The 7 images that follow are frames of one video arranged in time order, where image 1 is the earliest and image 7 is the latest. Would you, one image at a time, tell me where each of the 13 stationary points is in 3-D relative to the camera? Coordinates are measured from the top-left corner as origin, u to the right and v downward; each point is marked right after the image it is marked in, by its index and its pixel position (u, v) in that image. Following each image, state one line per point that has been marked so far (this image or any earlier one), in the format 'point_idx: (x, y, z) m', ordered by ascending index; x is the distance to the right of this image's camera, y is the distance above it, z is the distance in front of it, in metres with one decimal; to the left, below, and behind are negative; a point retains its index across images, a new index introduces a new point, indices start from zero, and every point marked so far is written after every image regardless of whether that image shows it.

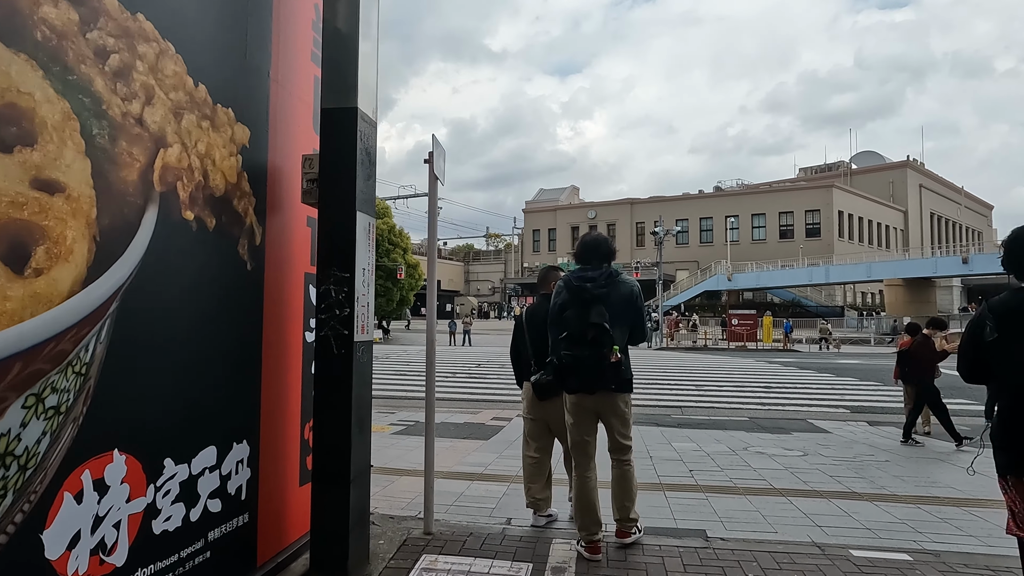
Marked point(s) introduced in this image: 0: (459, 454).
0: (-0.6, -1.8, +7.1) m
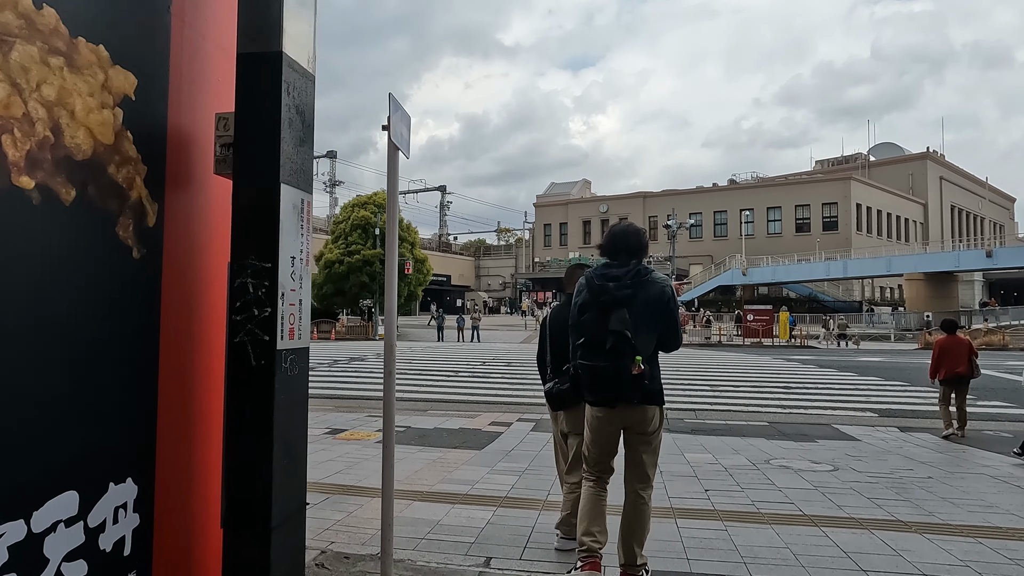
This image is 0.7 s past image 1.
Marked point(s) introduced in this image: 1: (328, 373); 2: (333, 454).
0: (-0.6, -1.7, +6.3) m
1: (-4.6, -2.1, +16.8) m
2: (-1.9, -1.7, +6.9) m
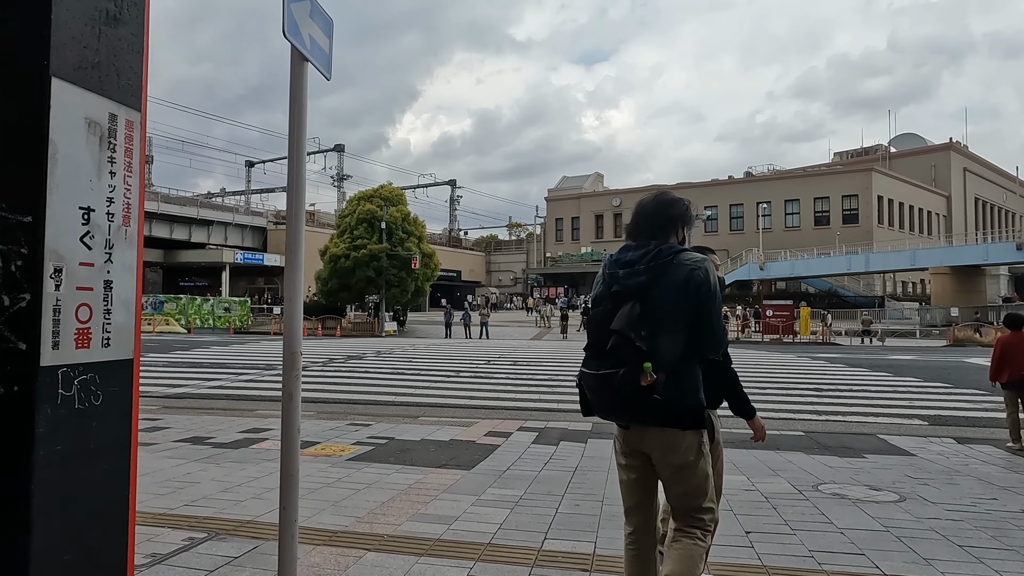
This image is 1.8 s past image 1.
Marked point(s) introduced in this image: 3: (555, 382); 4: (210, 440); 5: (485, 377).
0: (-0.7, -1.6, +5.2) m
1: (-4.5, -2.0, +15.7) m
2: (-1.9, -1.6, +5.8) m
3: (+1.0, -2.2, +15.3) m
4: (-3.4, -1.7, +7.5) m
5: (-0.7, -2.2, +16.3) m
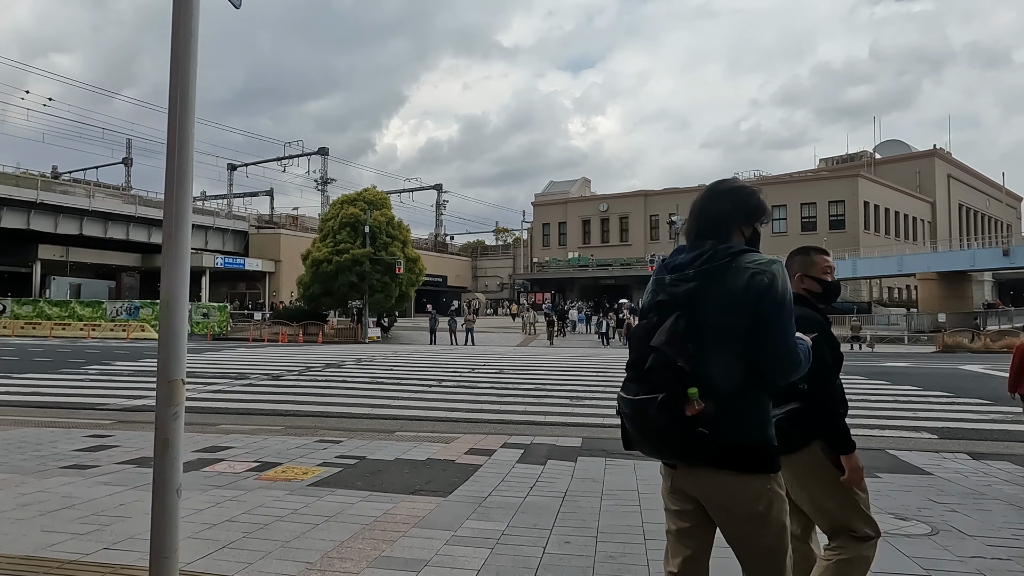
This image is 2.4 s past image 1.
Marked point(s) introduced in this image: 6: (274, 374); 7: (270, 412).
0: (-0.8, -1.7, +4.5) m
1: (-4.8, -2.1, +15.0) m
2: (-2.1, -1.7, +5.1) m
3: (+0.7, -2.3, +14.7) m
4: (-3.6, -1.8, +6.7) m
5: (-1.0, -2.3, +15.6) m
6: (-5.6, -2.0, +15.6) m
7: (-3.9, -2.0, +10.6) m
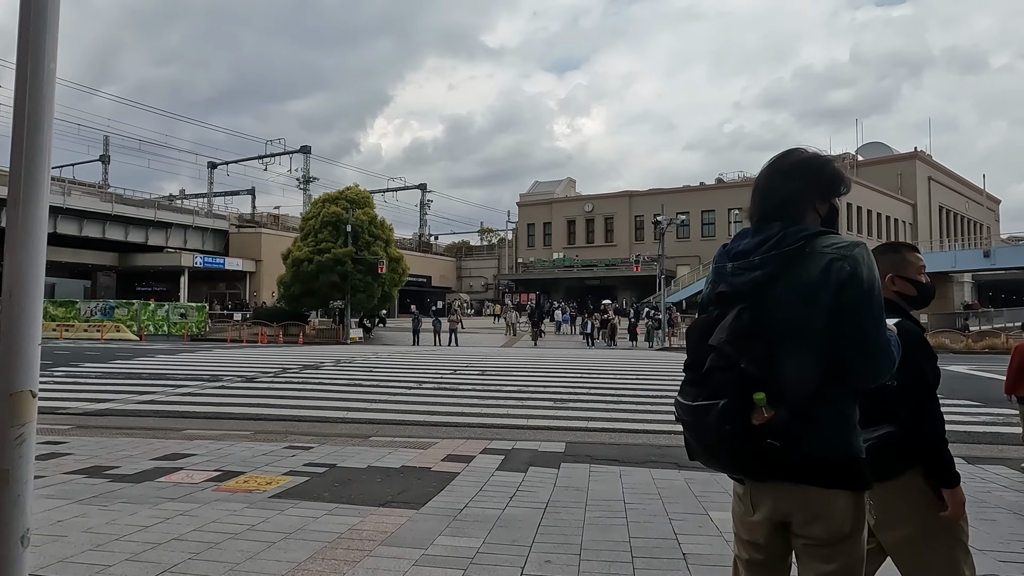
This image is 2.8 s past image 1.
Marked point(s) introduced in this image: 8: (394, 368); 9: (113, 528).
0: (-1.0, -1.6, +4.1) m
1: (-5.2, -2.1, +14.5) m
2: (-2.2, -1.6, +4.7) m
3: (+0.3, -2.3, +14.3) m
4: (-3.8, -1.7, +6.3) m
5: (-1.4, -2.3, +15.2) m
6: (-6.0, -2.0, +15.1) m
7: (-4.1, -2.0, +10.1) m
8: (-3.5, -2.3, +19.7) m
9: (-2.7, -1.6, +4.5) m
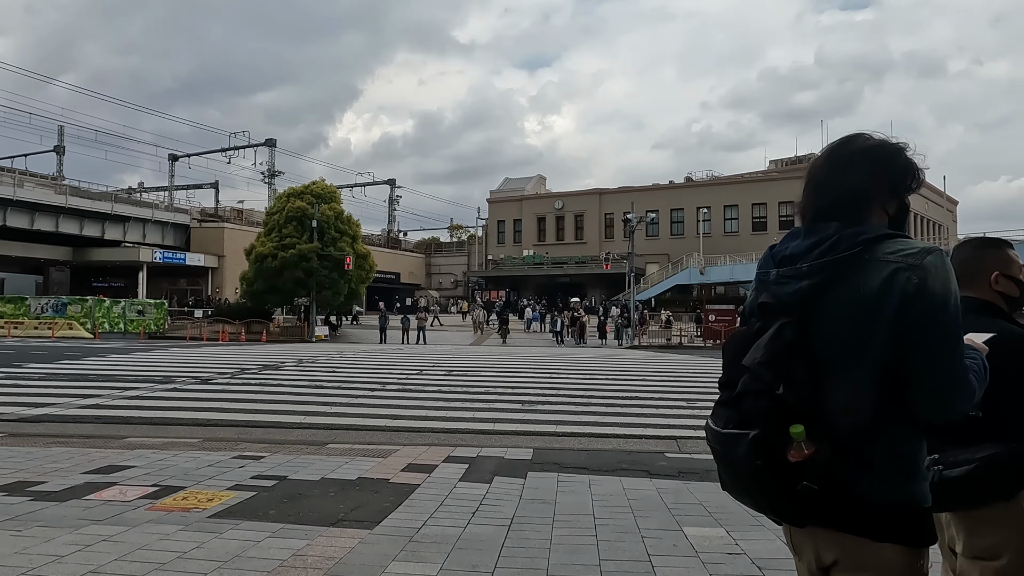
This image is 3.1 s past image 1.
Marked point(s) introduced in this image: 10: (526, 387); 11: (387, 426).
0: (-1.2, -1.6, +3.7) m
1: (-5.9, -2.0, +13.9) m
2: (-2.5, -1.6, +4.2) m
3: (-0.4, -2.2, +13.9) m
4: (-4.1, -1.7, +5.7) m
5: (-2.1, -2.2, +14.7) m
6: (-6.7, -2.0, +14.5) m
7: (-4.6, -1.9, +9.5) m
8: (-4.4, -2.3, +19.1) m
9: (-2.9, -1.6, +4.0) m
10: (+0.3, -2.3, +15.4) m
11: (-1.8, -2.0, +9.4) m
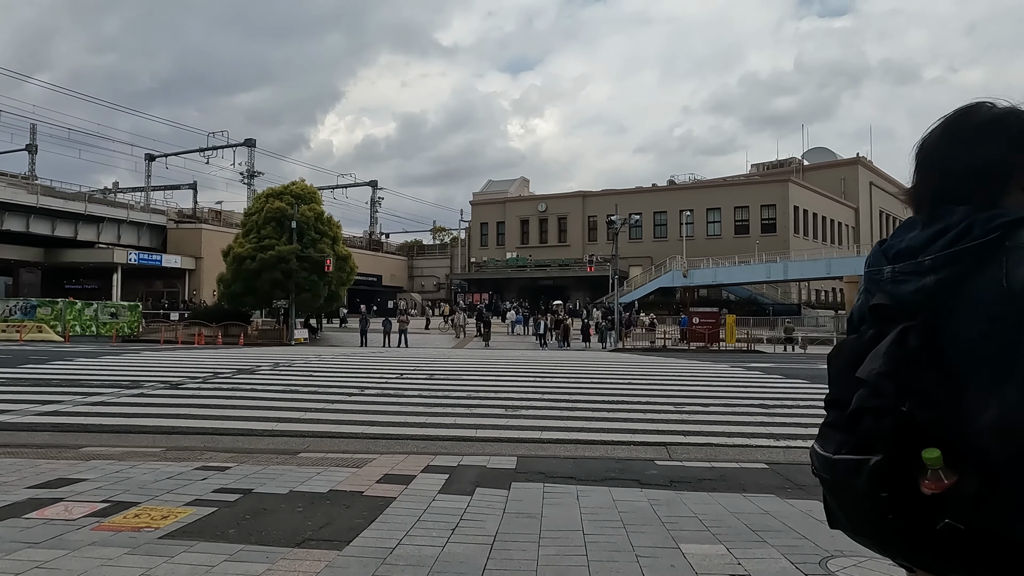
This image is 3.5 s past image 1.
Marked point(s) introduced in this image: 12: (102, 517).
0: (-1.3, -1.6, +3.3) m
1: (-6.3, -2.0, +13.3) m
2: (-2.6, -1.6, +3.7) m
3: (-0.7, -2.3, +13.5) m
4: (-4.3, -1.7, +5.2) m
5: (-2.5, -2.3, +14.3) m
6: (-7.1, -2.0, +13.9) m
7: (-4.9, -1.9, +9.0) m
8: (-4.9, -2.3, +18.6) m
9: (-3.0, -1.6, +3.5) m
10: (-0.1, -2.3, +15.0) m
11: (-2.0, -2.0, +9.0) m
12: (-3.0, -1.7, +4.9) m
